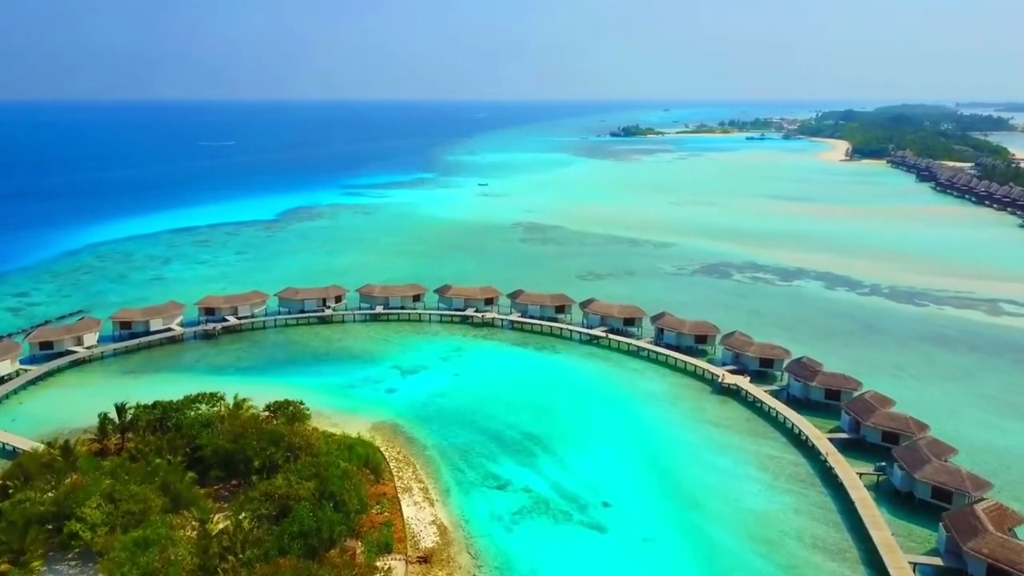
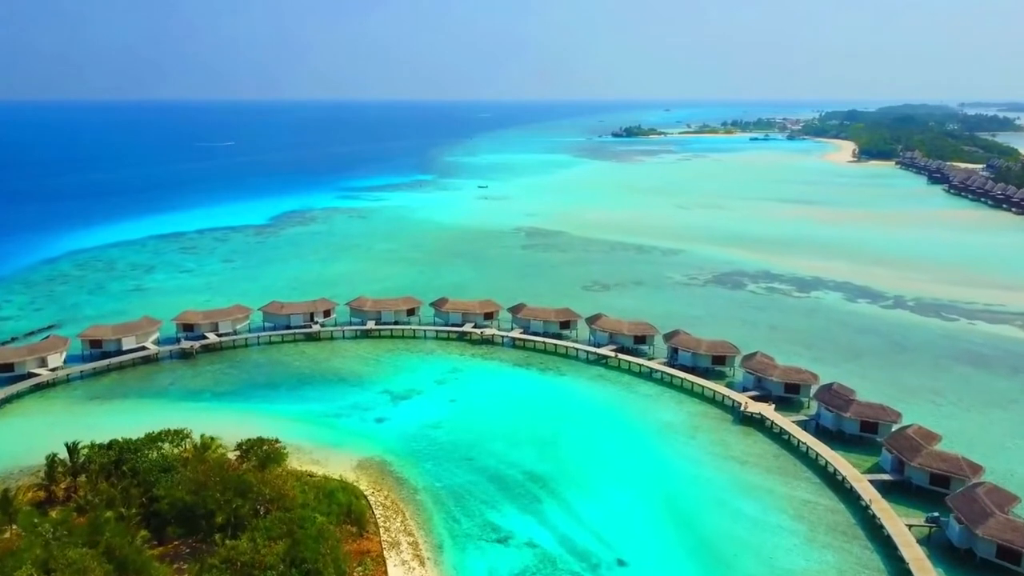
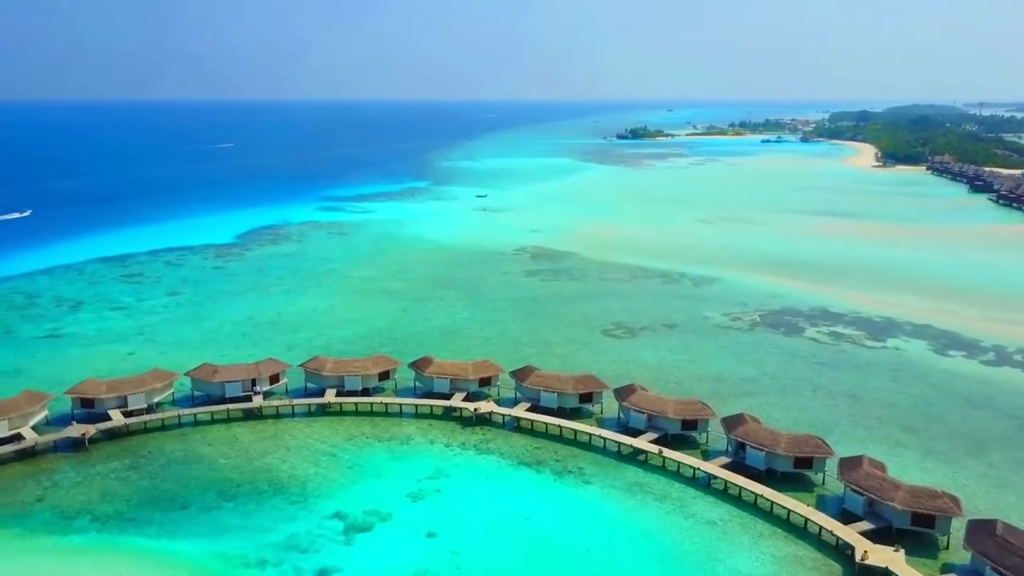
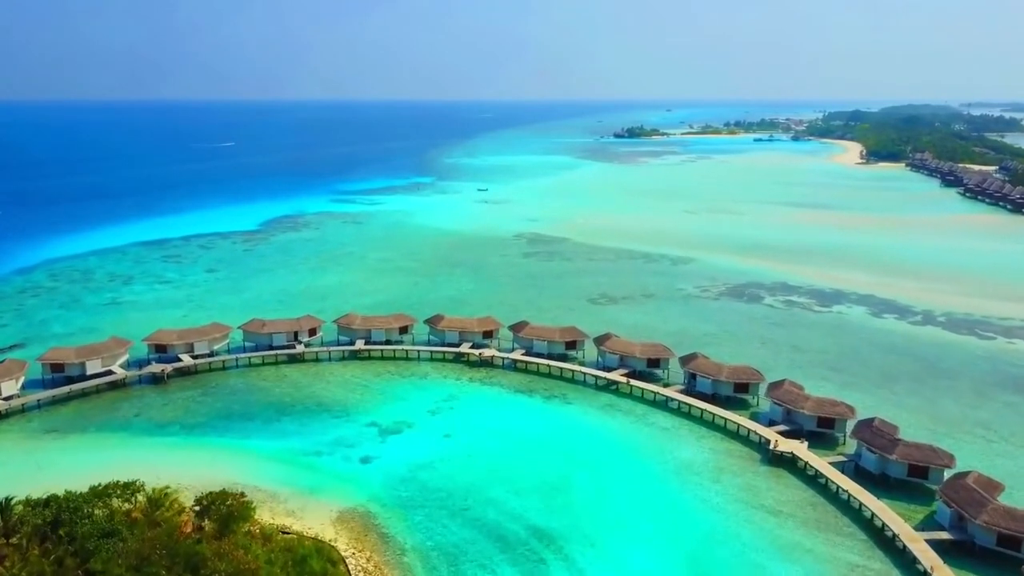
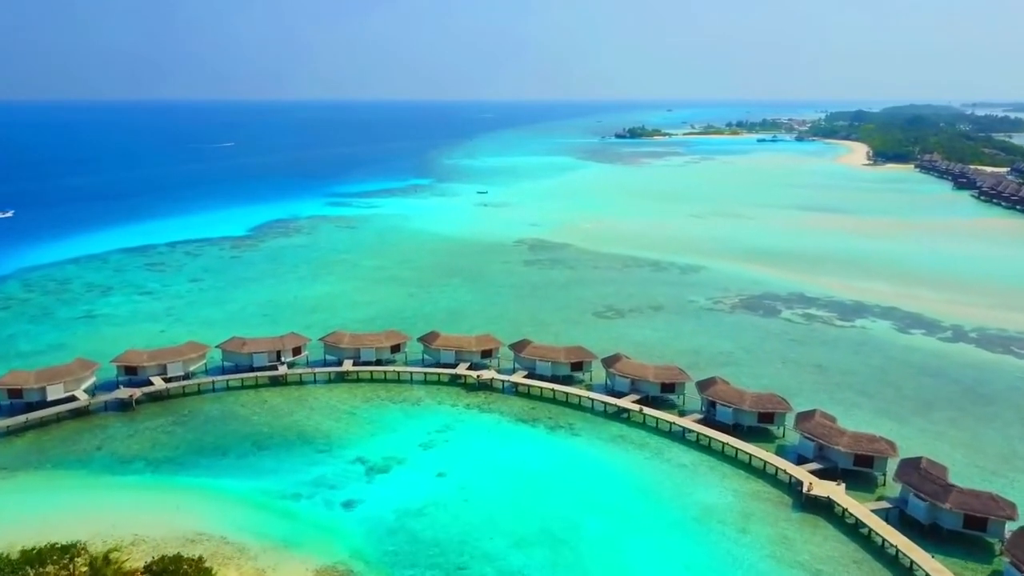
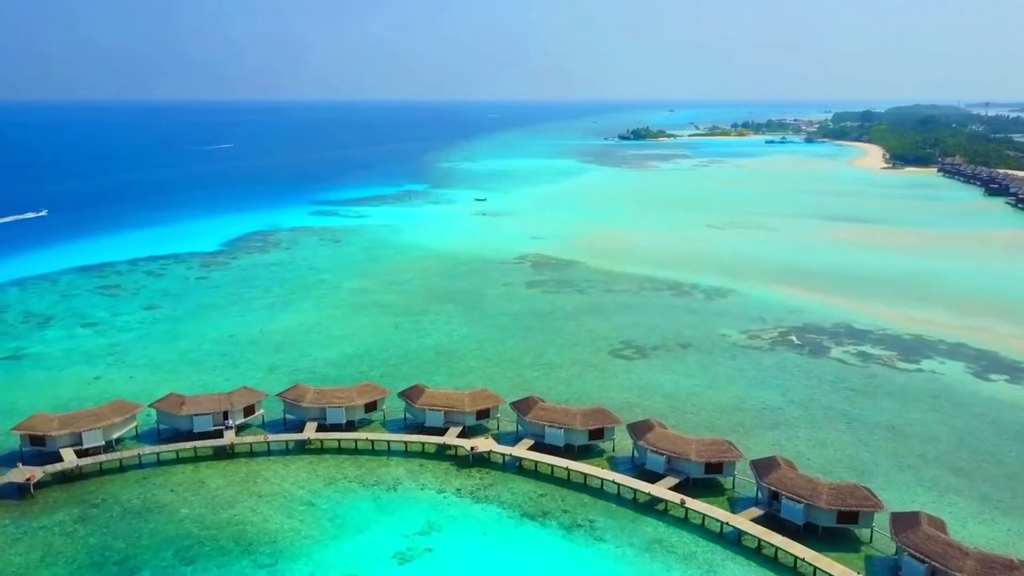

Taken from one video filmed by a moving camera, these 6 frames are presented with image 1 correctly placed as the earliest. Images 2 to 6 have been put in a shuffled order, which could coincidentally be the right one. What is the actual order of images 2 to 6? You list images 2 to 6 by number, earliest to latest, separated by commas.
2, 4, 5, 3, 6
